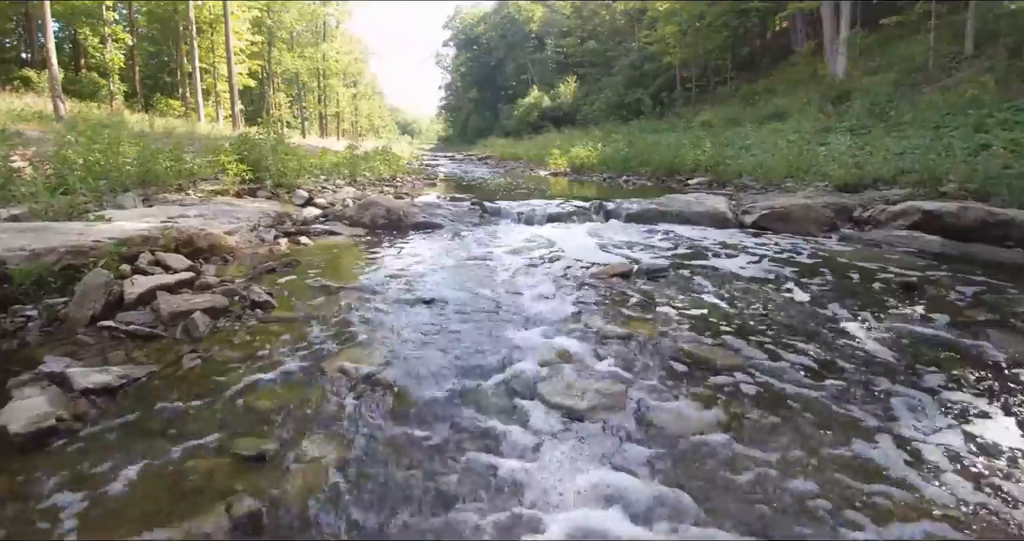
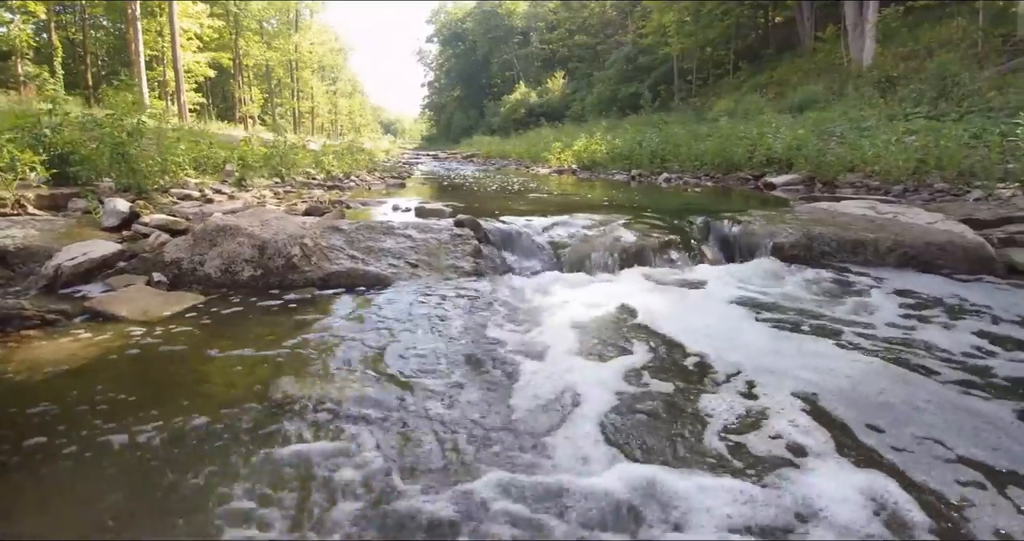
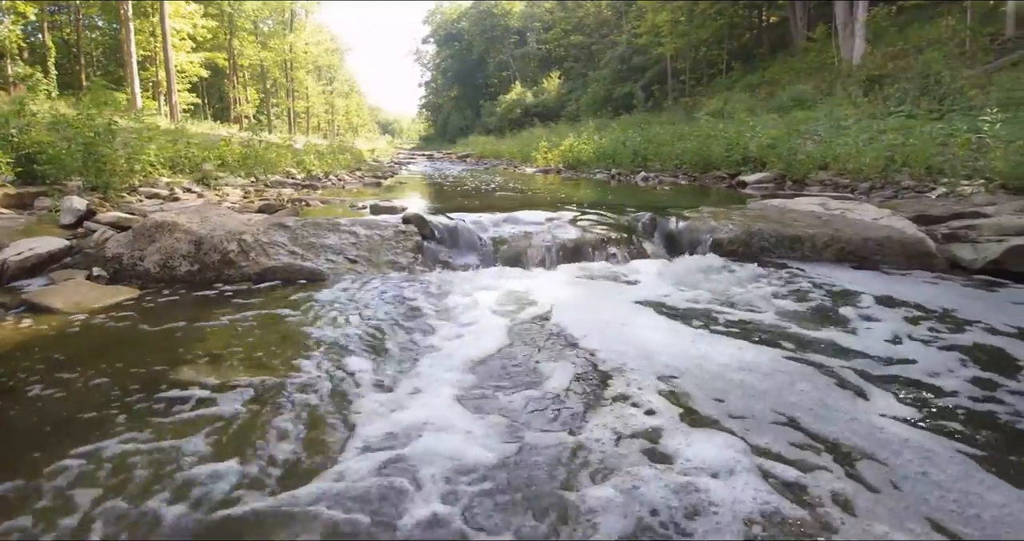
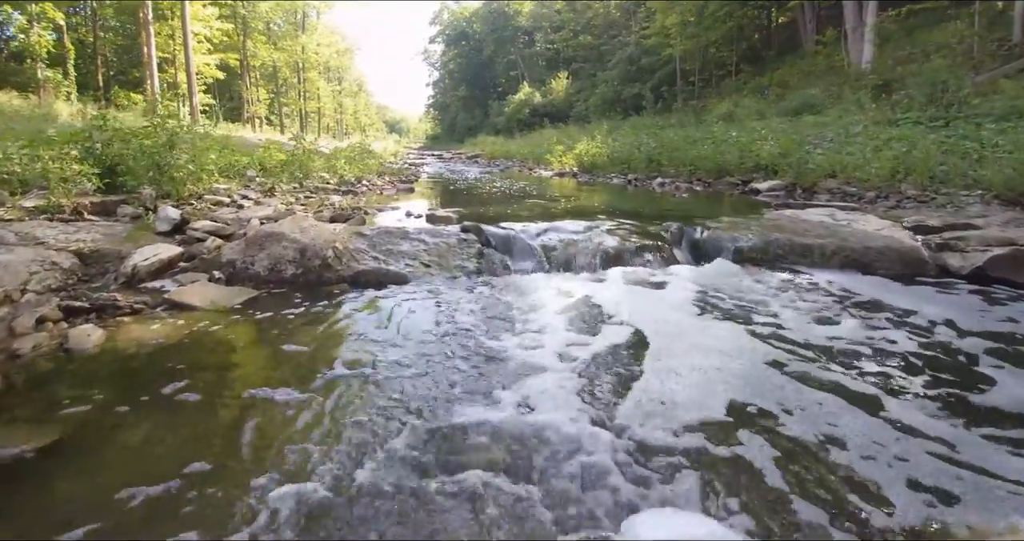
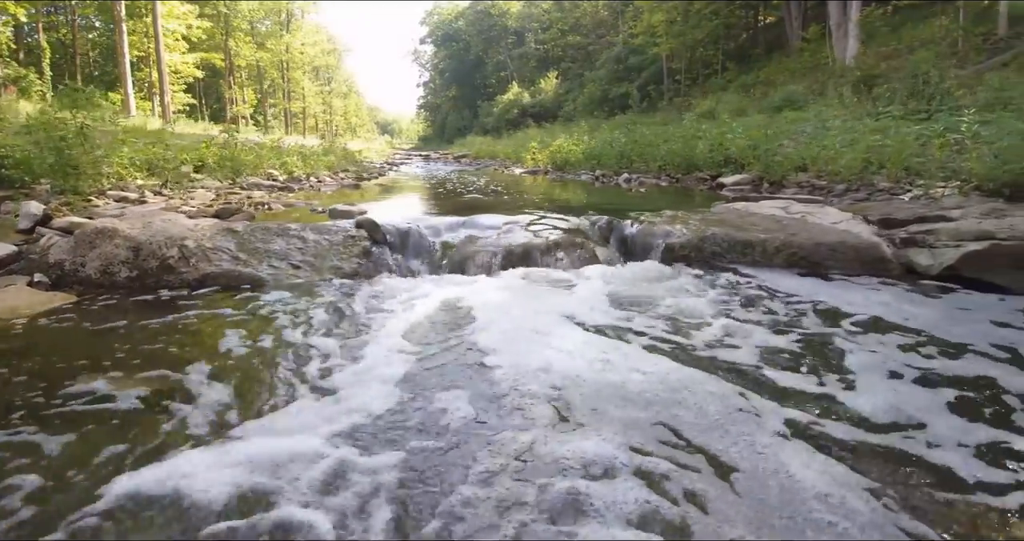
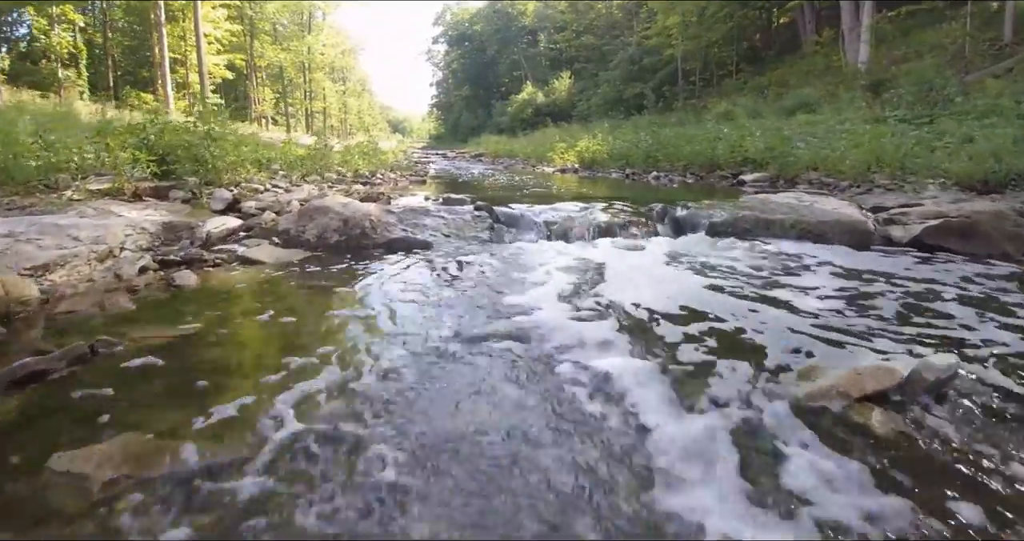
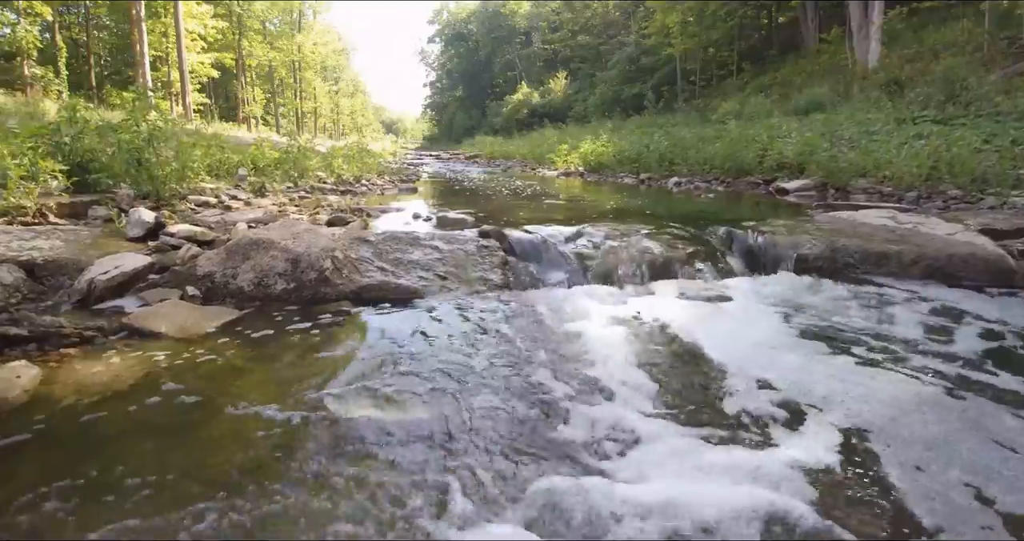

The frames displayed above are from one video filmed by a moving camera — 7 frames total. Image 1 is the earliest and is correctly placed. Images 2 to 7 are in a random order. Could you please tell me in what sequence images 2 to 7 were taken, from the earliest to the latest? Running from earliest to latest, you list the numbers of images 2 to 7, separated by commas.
6, 4, 7, 2, 3, 5
